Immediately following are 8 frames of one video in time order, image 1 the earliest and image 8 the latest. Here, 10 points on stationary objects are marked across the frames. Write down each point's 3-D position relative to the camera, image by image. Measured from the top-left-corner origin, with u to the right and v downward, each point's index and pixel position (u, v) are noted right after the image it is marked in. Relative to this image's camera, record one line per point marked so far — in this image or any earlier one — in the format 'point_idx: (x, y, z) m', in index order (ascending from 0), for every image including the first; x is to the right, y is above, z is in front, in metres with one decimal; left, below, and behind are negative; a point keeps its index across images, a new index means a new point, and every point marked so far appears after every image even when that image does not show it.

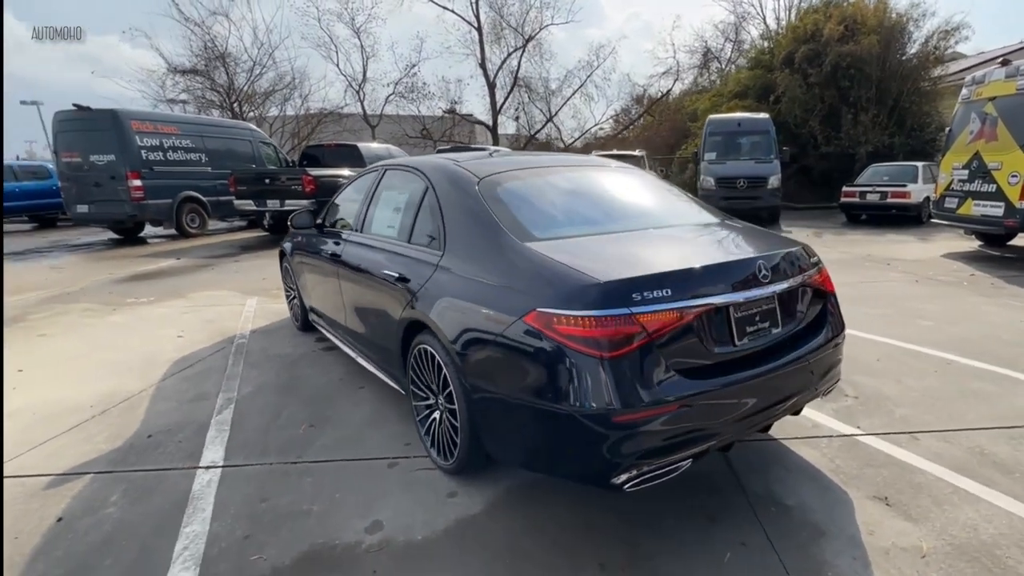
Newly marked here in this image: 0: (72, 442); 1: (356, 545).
0: (-3.6, -1.3, +4.6) m
1: (-0.8, -1.3, +2.8) m
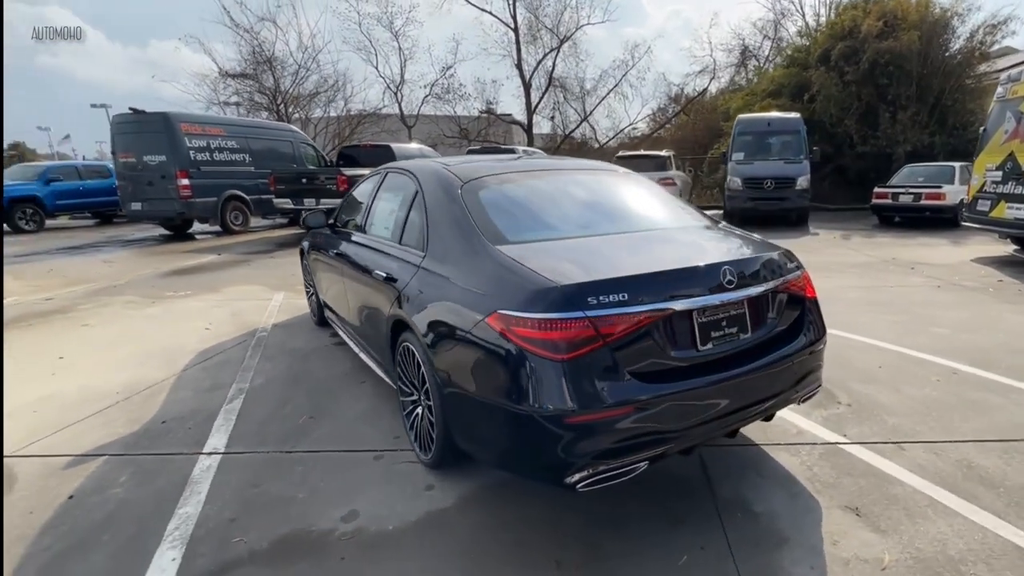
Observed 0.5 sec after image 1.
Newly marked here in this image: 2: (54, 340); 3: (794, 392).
0: (-3.6, -1.2, +4.9) m
1: (-1.0, -1.3, +2.9) m
2: (-6.7, -0.8, +8.3) m
3: (+1.4, -0.6, +2.8) m
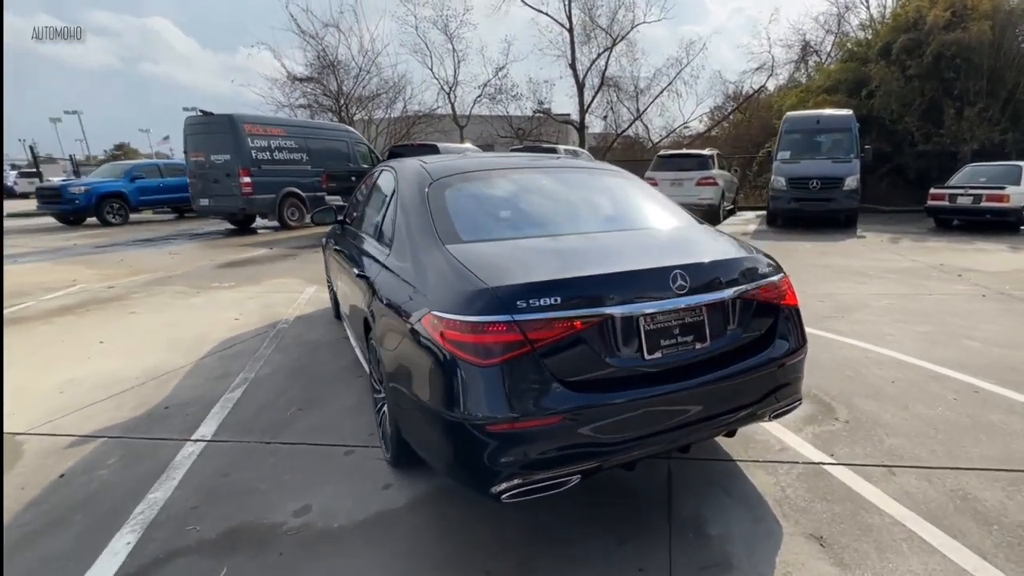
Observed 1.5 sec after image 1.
0: (-3.7, -1.1, +5.1) m
1: (-1.2, -1.2, +2.9) m
2: (-6.4, -0.6, +8.8) m
3: (+1.1, -0.6, +2.6) m
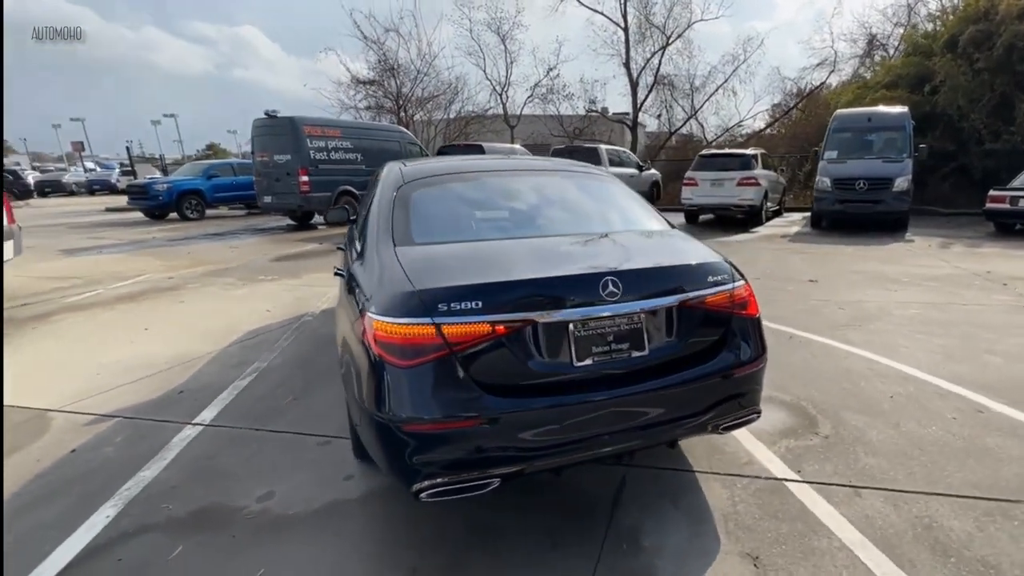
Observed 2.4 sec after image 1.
0: (-3.7, -1.0, +5.4) m
1: (-1.5, -1.2, +3.0) m
2: (-6.0, -0.4, +9.4) m
3: (+0.8, -0.6, +2.4) m
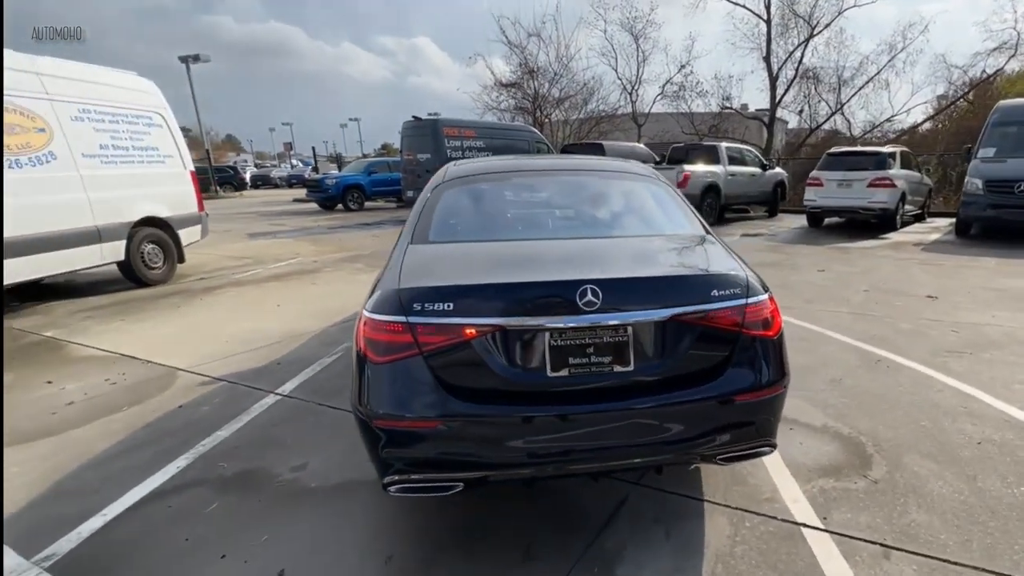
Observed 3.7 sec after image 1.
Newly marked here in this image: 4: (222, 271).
0: (-3.0, -0.8, +6.1) m
1: (-1.4, -1.1, +3.3) m
2: (-4.3, -0.1, +10.5) m
3: (+0.8, -0.6, +2.2) m
4: (-6.7, +0.4, +12.8) m
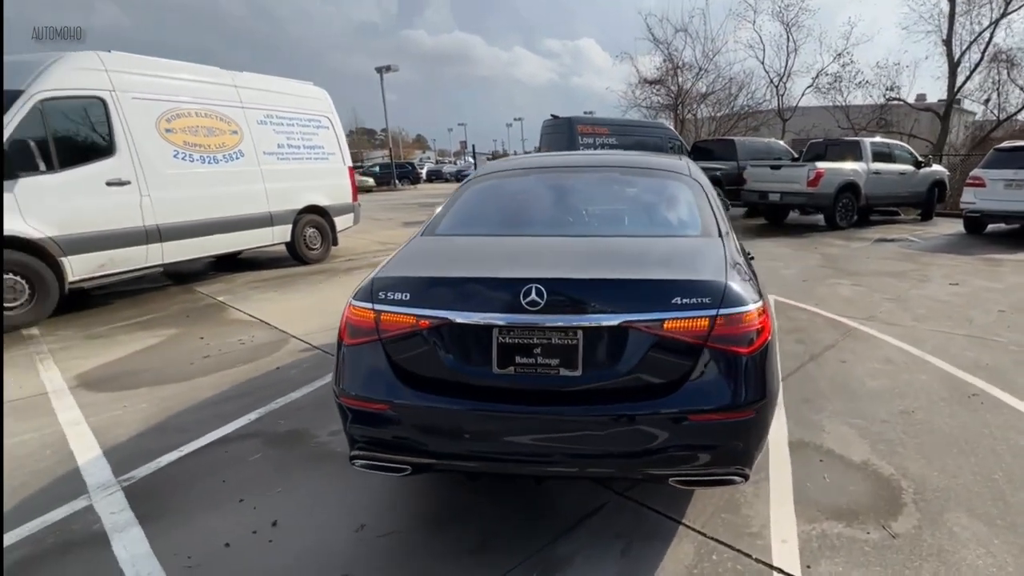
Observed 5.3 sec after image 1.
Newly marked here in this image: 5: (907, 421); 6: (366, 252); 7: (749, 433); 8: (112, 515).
0: (-2.1, -0.5, +6.7) m
1: (-1.3, -0.9, +3.6) m
2: (-2.2, +0.2, +11.3) m
3: (+0.5, -0.6, +2.0) m
4: (-3.9, +0.8, +14.1) m
5: (+1.9, -0.6, +2.7) m
6: (-3.7, +0.9, +14.3) m
7: (+0.8, -0.5, +2.0) m
8: (-2.0, -1.1, +2.9) m
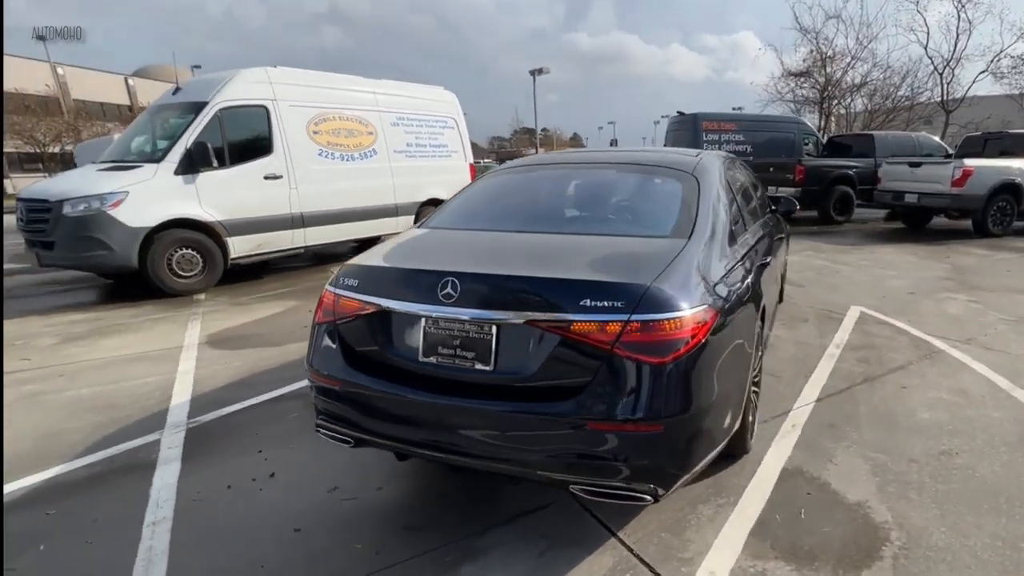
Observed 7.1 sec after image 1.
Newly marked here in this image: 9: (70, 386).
0: (-1.2, -0.4, +7.1) m
1: (-1.2, -0.8, +3.8) m
2: (-0.2, +0.4, +11.6) m
3: (+0.2, -0.6, +1.8) m
4: (-1.2, +1.1, +14.6) m
5: (+1.7, -0.7, +2.2) m
6: (-0.9, +1.1, +14.8) m
7: (+0.5, -0.5, +1.8) m
8: (-2.1, -1.0, +3.4) m
9: (-3.8, -0.8, +4.8) m
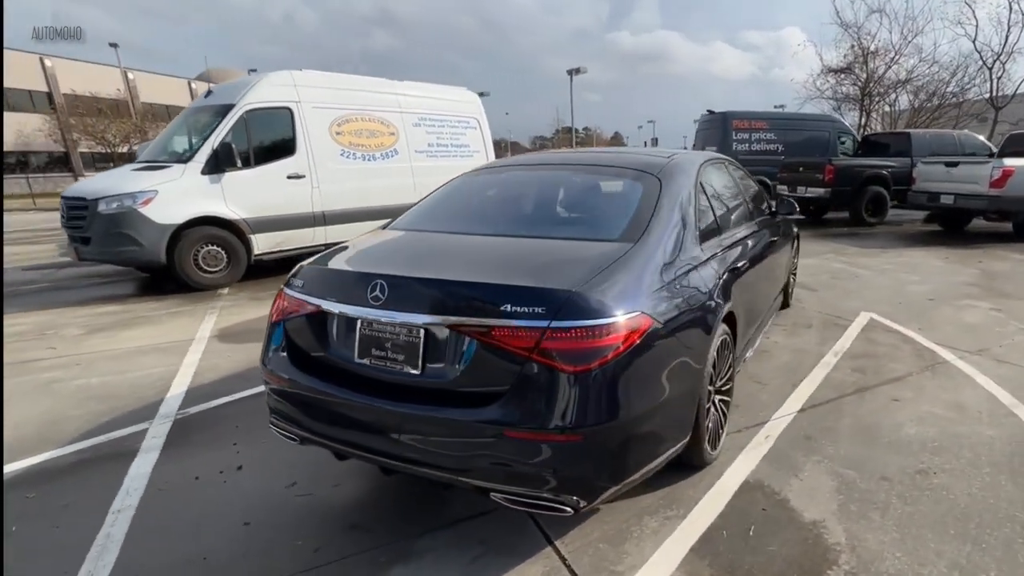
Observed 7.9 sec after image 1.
0: (-1.1, -0.3, +7.1) m
1: (-1.3, -0.8, +3.8) m
2: (+0.2, +0.4, +11.5) m
3: (0.0, -0.6, +1.8) m
4: (-0.5, +1.1, +14.6) m
5: (+1.5, -0.7, +2.1) m
6: (-0.2, +1.1, +14.8) m
7: (+0.2, -0.5, +1.7) m
8: (-2.2, -0.9, +3.5) m
9: (-3.8, -0.8, +5.0) m
